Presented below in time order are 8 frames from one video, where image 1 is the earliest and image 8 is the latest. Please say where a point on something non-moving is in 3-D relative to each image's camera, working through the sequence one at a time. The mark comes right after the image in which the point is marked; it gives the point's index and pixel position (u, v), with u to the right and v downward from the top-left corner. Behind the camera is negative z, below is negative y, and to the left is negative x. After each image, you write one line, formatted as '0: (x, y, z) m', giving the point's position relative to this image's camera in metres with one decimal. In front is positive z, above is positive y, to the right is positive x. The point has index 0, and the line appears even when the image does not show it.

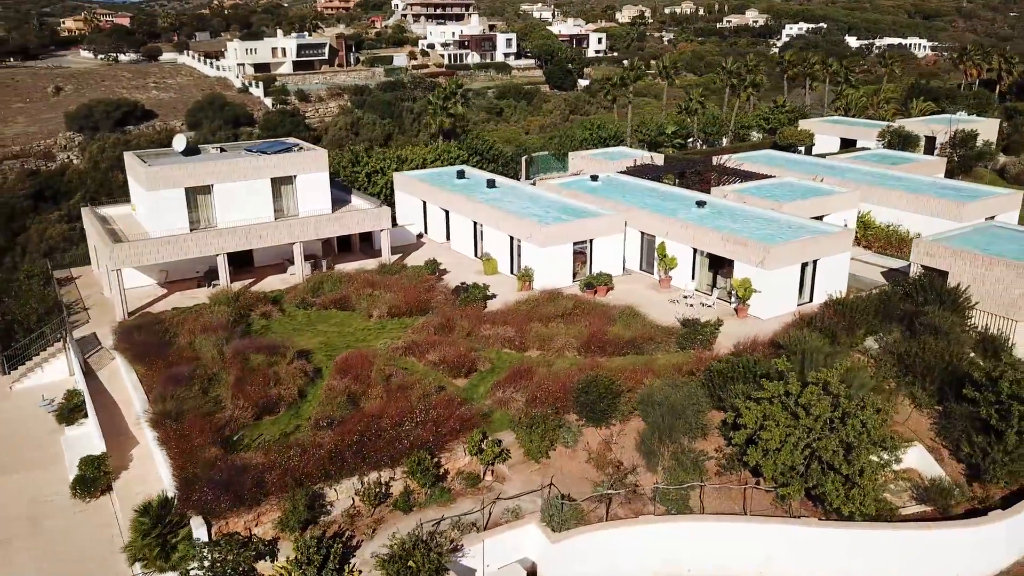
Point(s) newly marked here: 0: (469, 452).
0: (-1.0, -3.8, +18.5) m
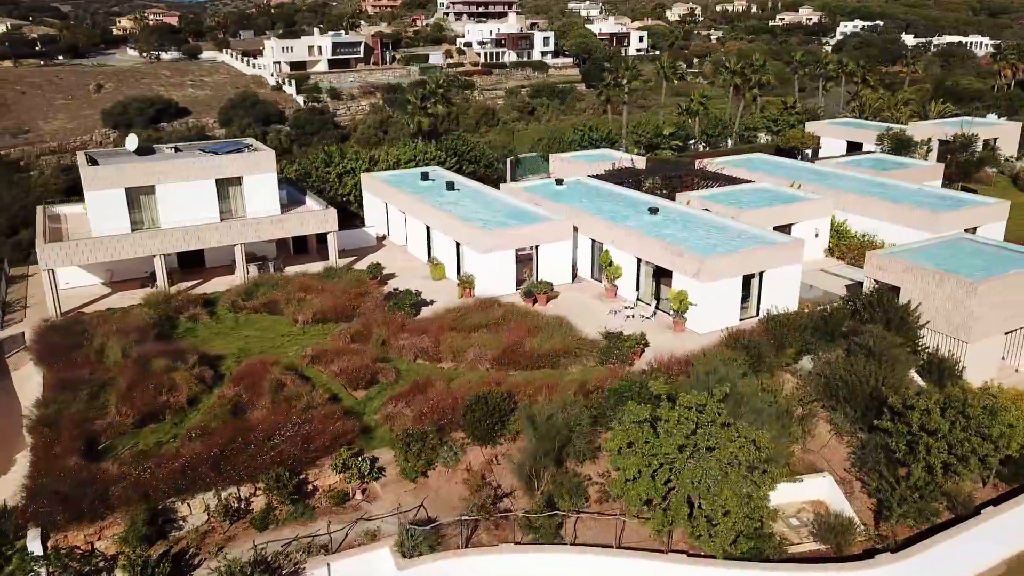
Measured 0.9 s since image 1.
0: (-3.9, -4.1, +17.8) m
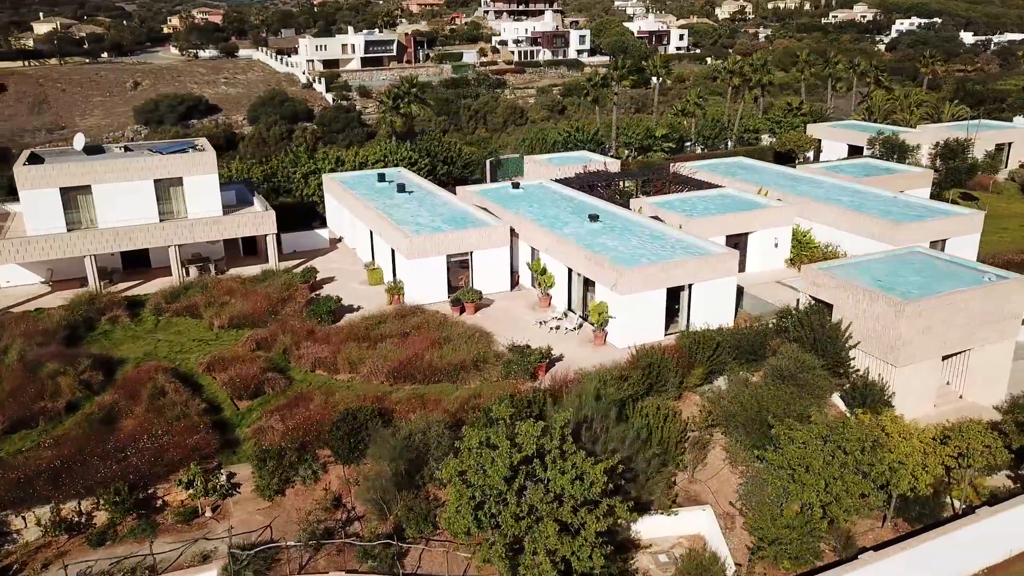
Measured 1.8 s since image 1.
0: (-7.0, -4.3, +17.2) m
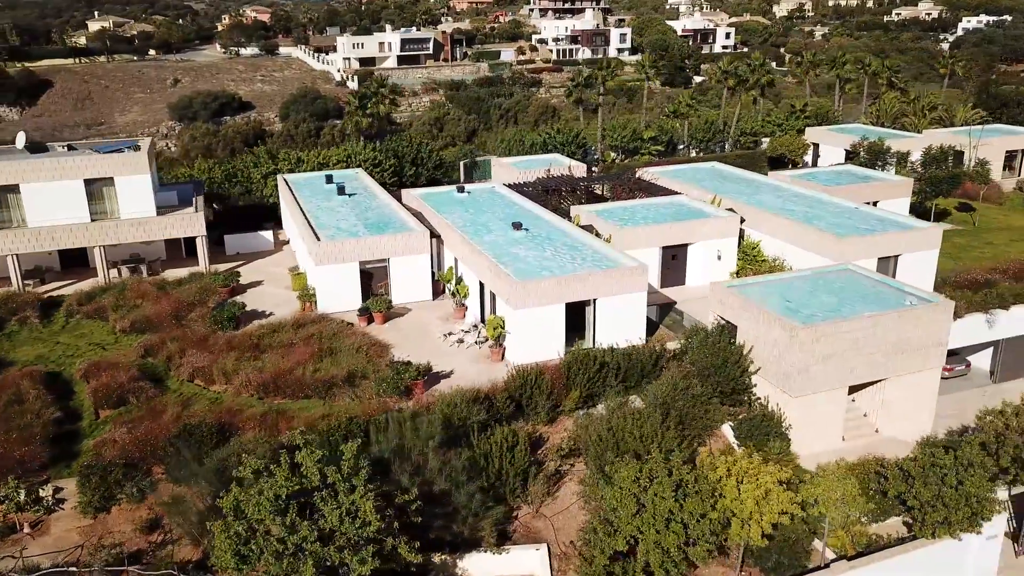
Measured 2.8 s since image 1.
0: (-10.7, -4.4, +16.6) m
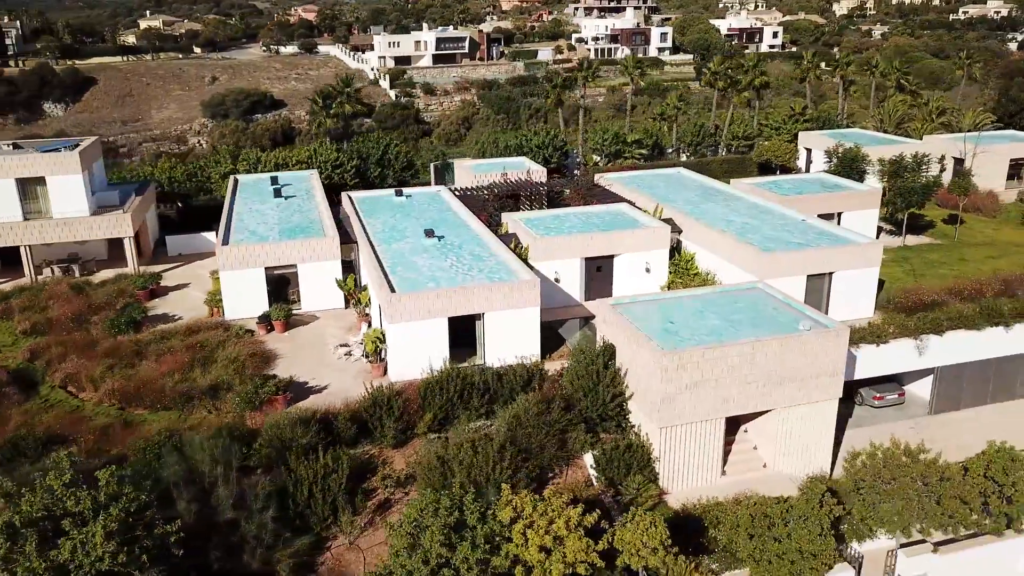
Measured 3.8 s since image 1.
0: (-14.3, -4.5, +16.4) m
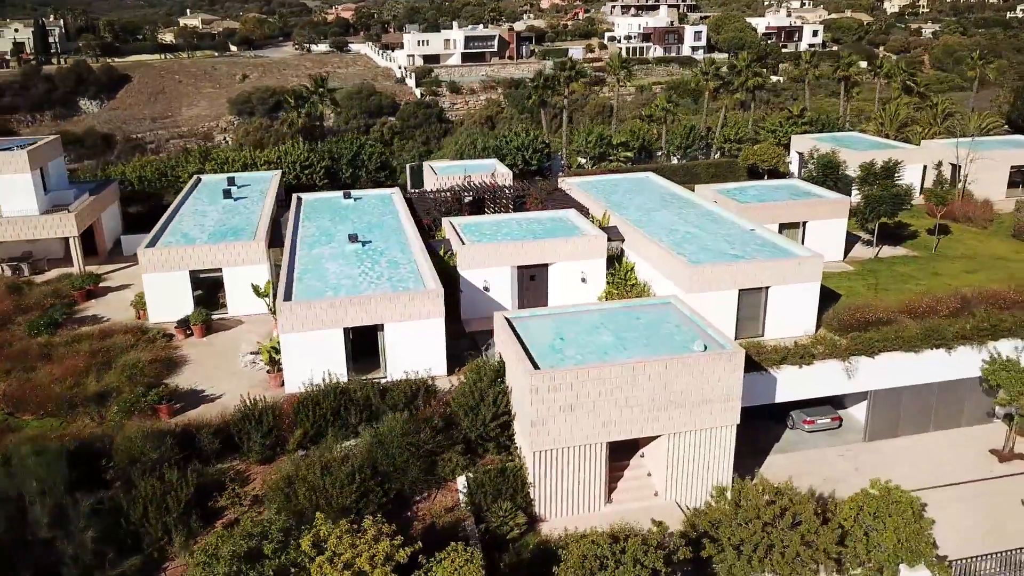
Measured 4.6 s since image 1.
0: (-17.2, -4.5, +16.4) m
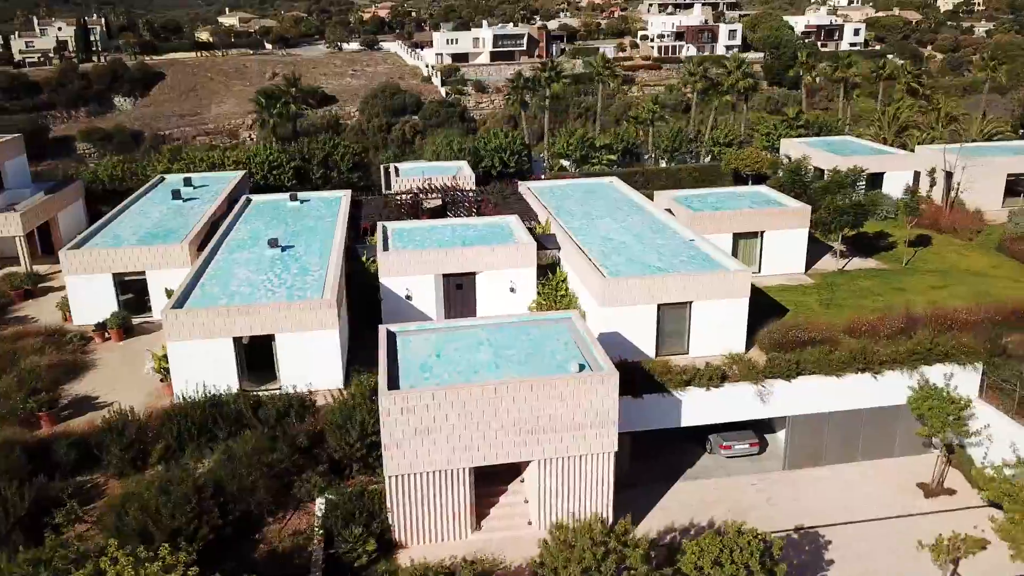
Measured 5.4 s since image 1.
0: (-20.1, -4.5, +16.5) m
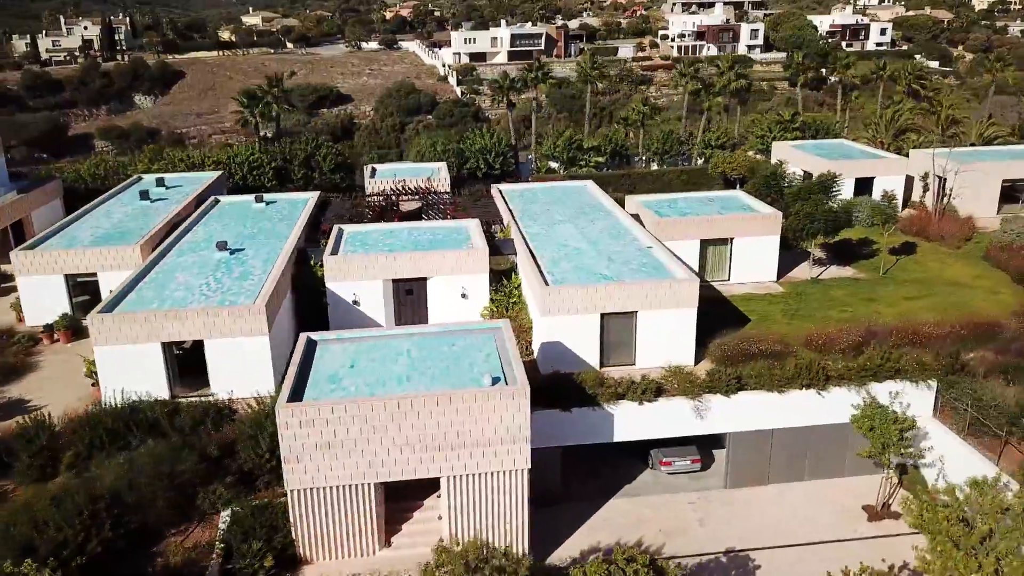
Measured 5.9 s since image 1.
0: (-21.9, -4.5, +16.7) m
